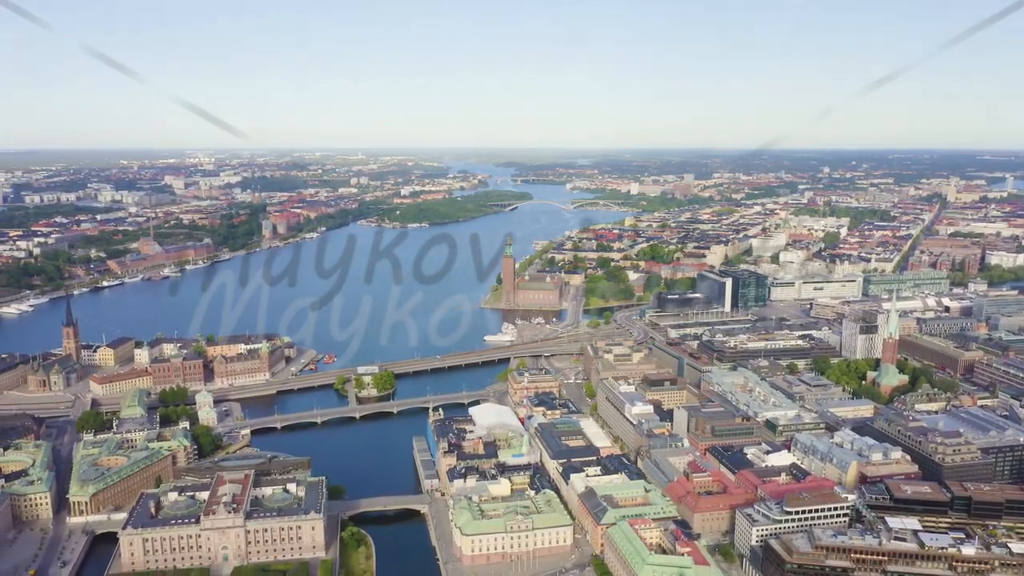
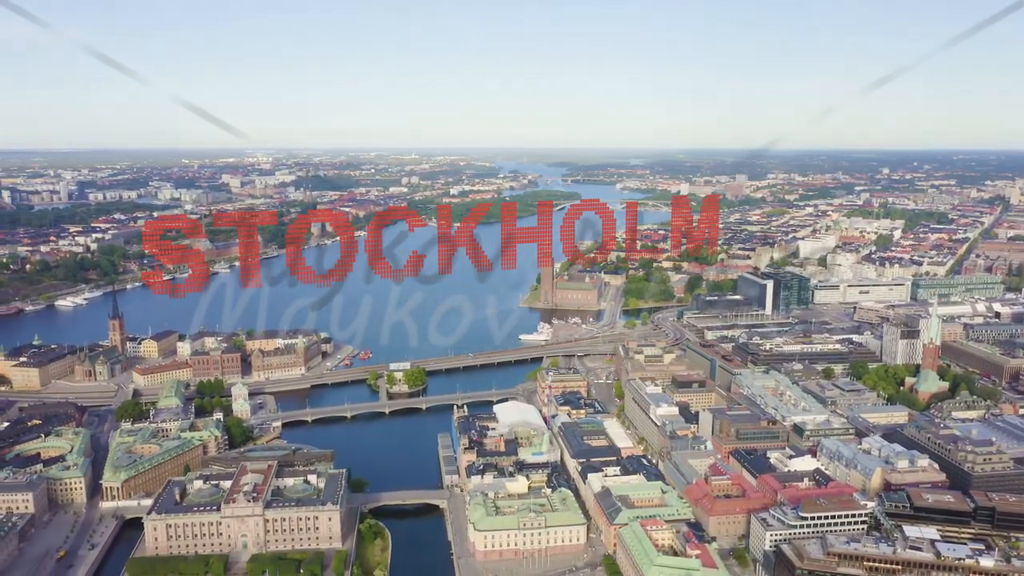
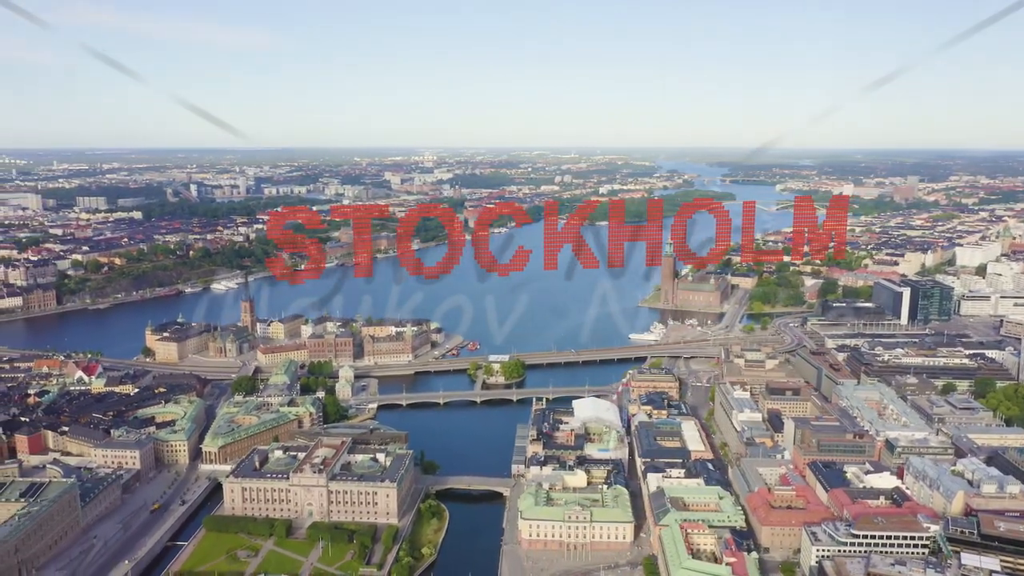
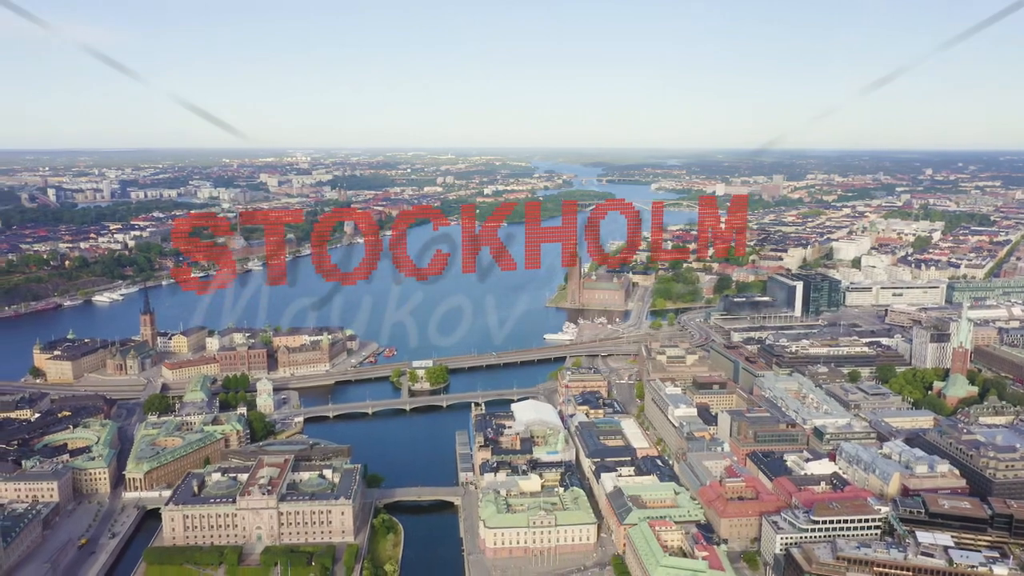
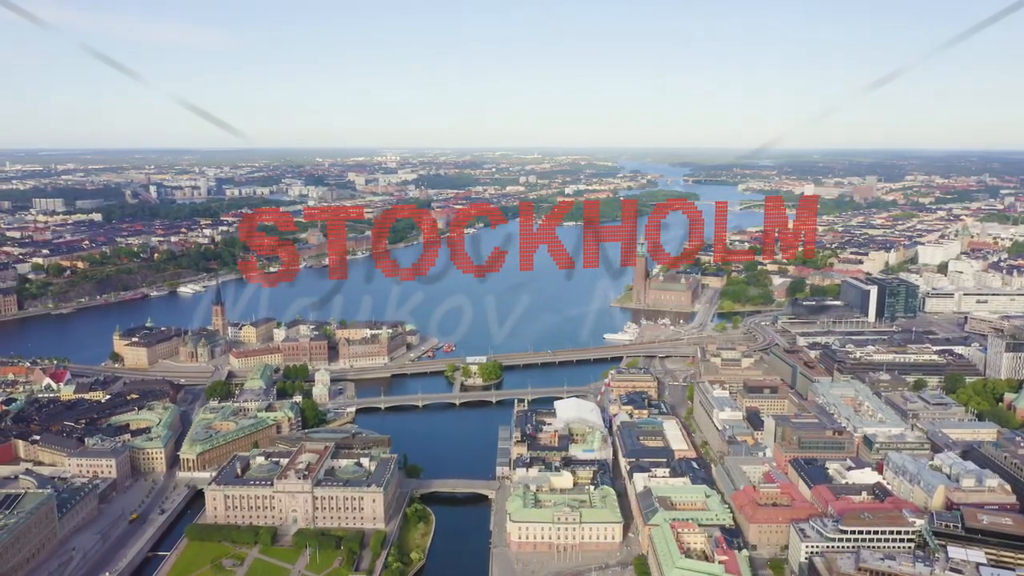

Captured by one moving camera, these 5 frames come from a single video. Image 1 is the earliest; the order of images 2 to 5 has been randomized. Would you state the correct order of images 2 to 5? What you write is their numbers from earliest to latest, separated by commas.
2, 4, 5, 3
